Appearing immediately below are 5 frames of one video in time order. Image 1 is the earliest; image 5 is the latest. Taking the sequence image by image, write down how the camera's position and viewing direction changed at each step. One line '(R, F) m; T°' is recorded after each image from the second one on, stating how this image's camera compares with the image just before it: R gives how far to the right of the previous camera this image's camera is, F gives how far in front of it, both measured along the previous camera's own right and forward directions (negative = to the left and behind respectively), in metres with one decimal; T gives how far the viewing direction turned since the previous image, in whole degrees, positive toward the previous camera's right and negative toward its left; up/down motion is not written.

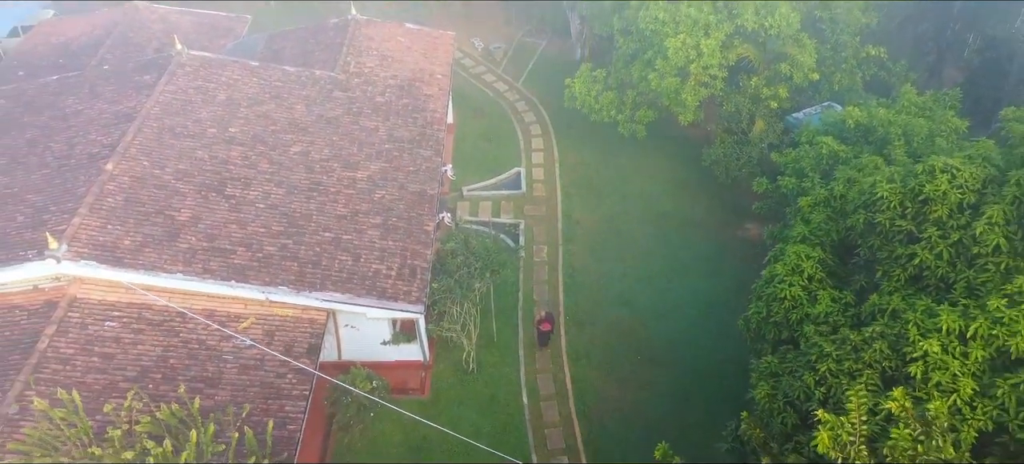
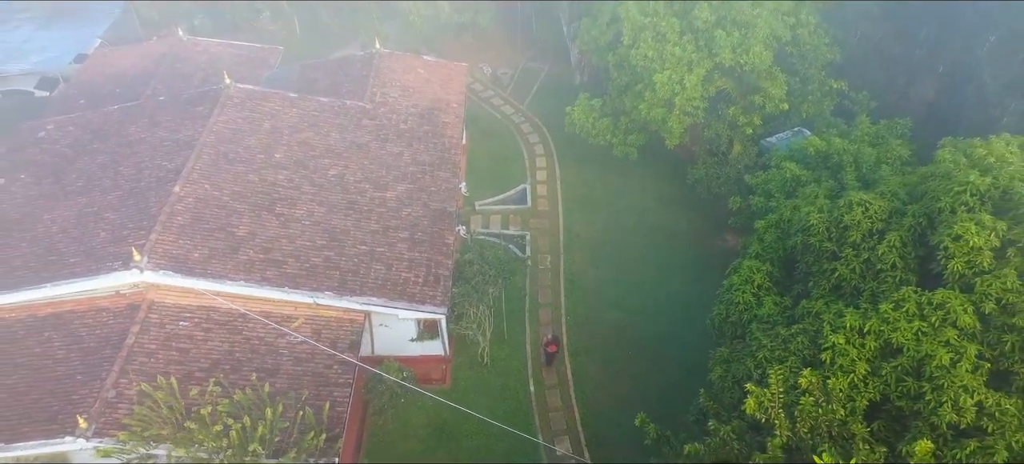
(-0.2, -2.4) m; 0°
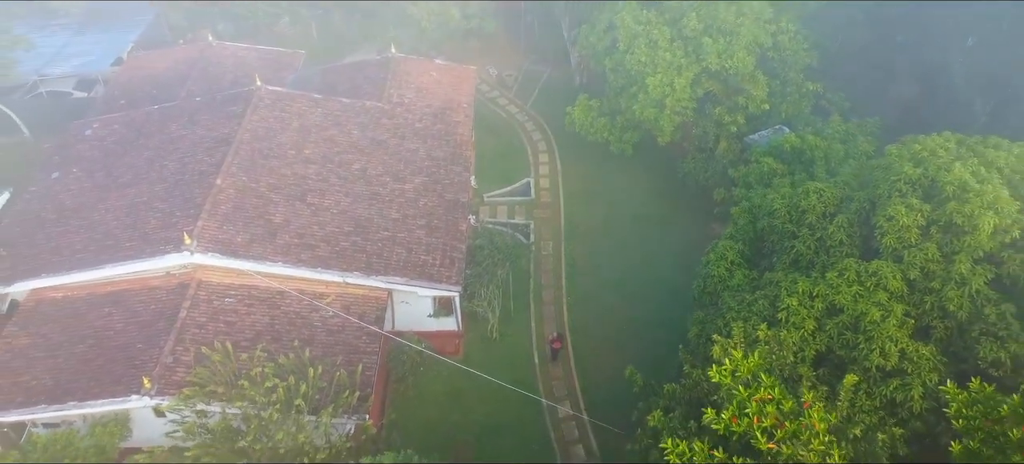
(-0.2, -1.9) m; 0°
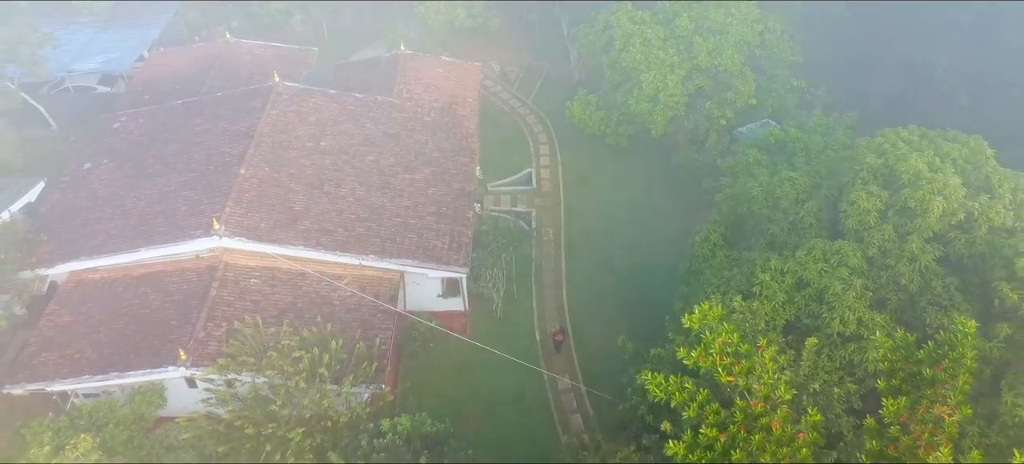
(-0.1, -1.4) m; 0°
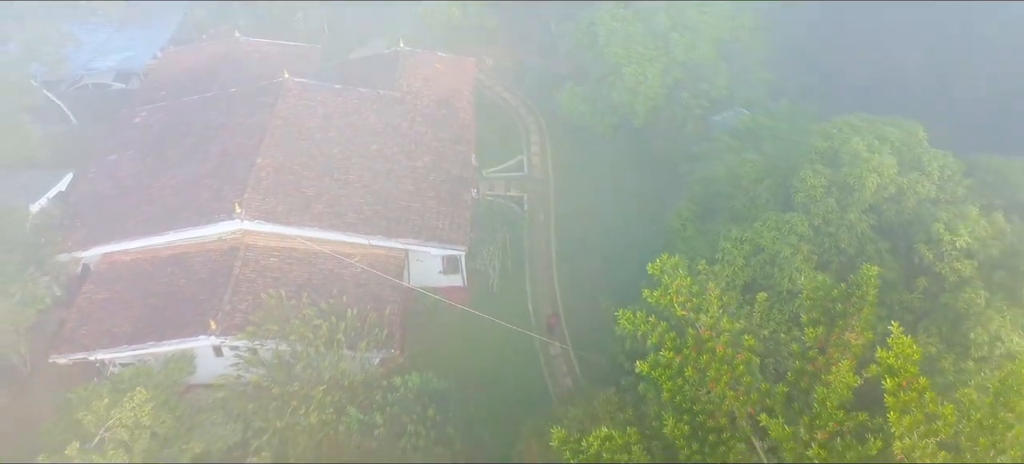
(-0.1, -1.9) m; +1°
